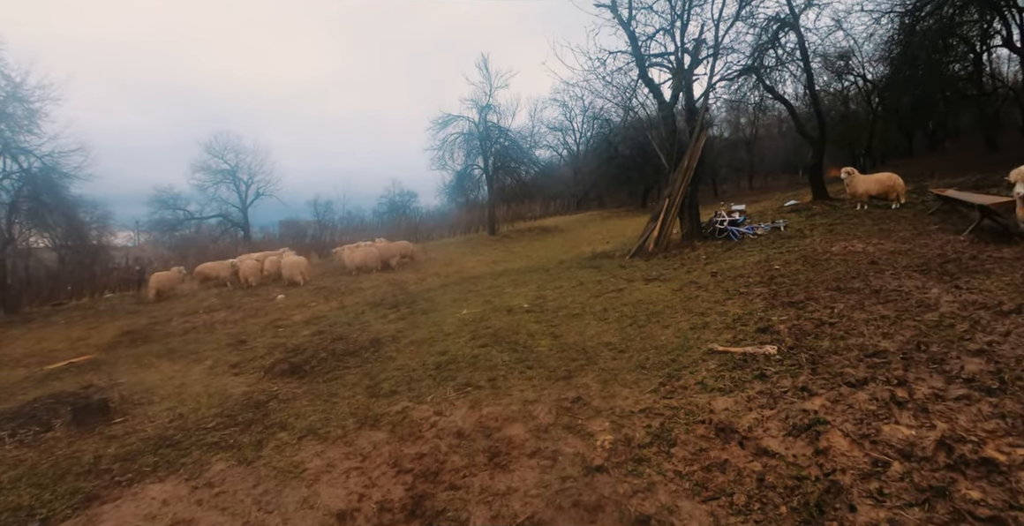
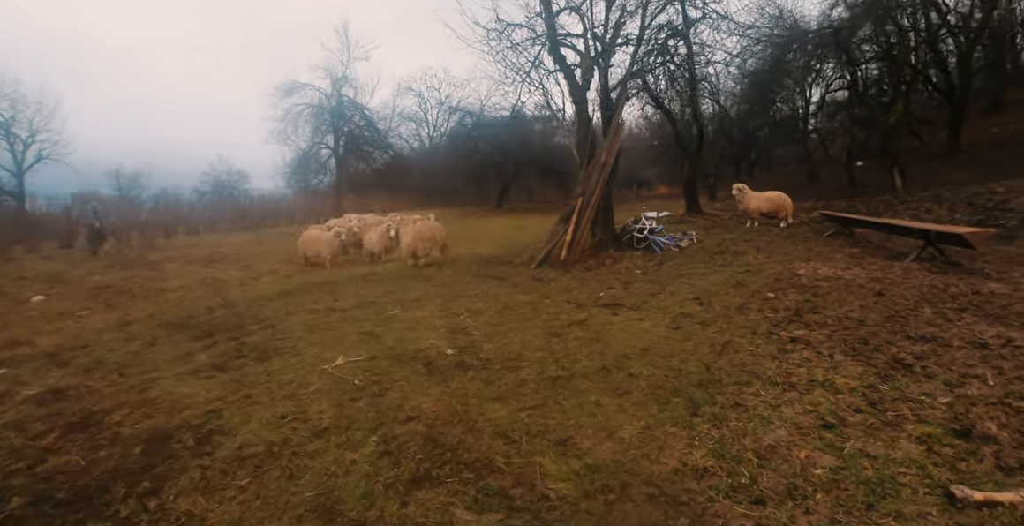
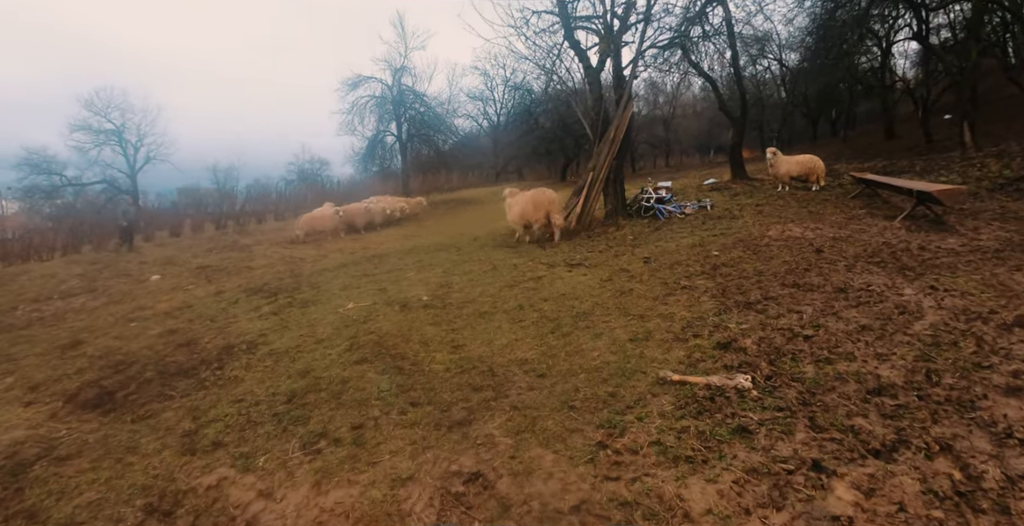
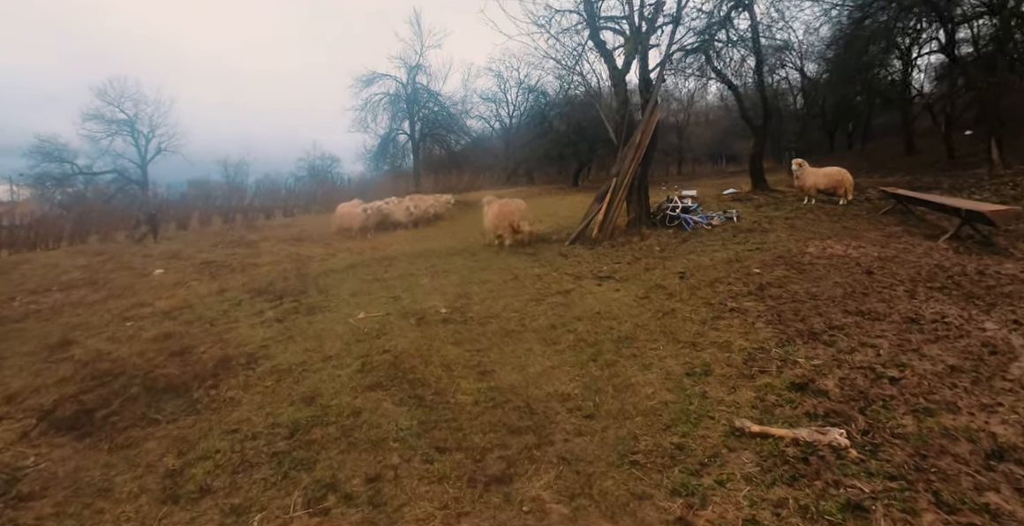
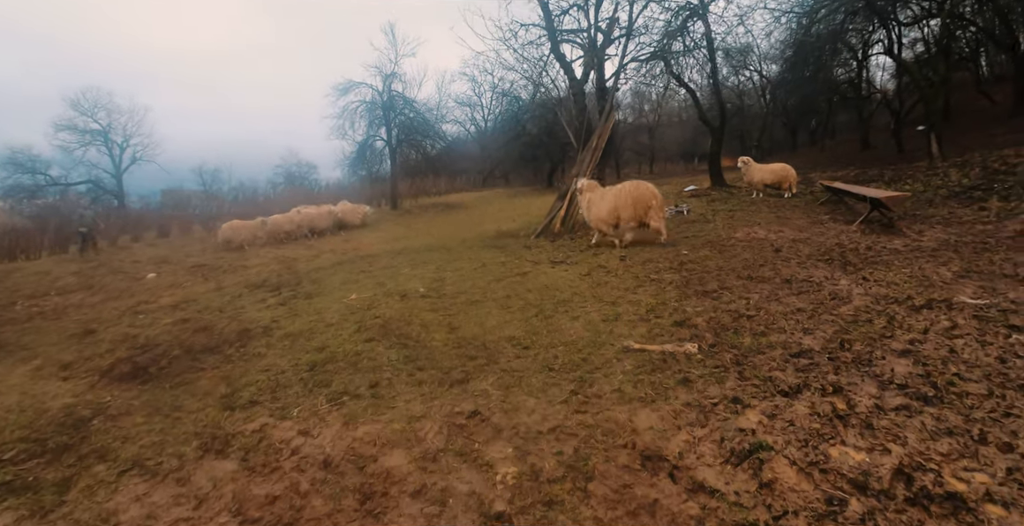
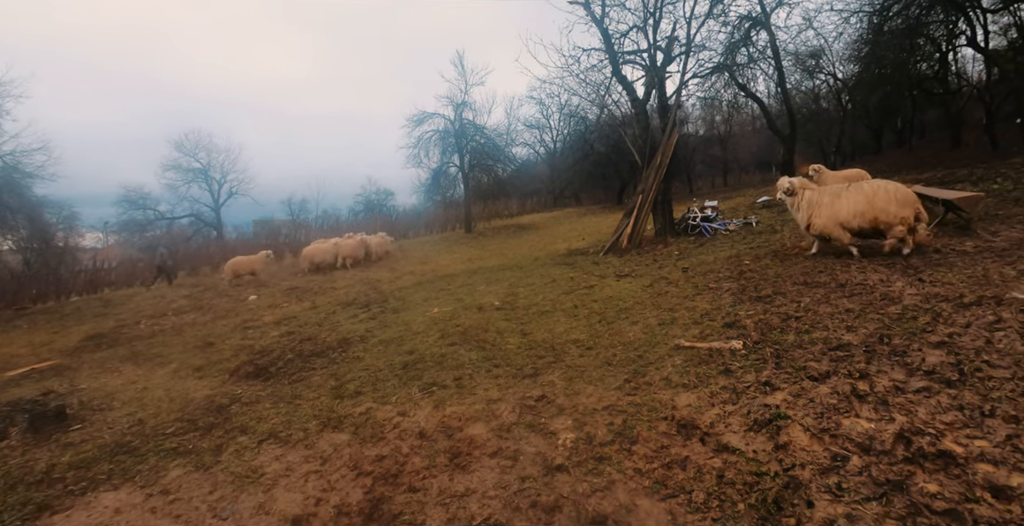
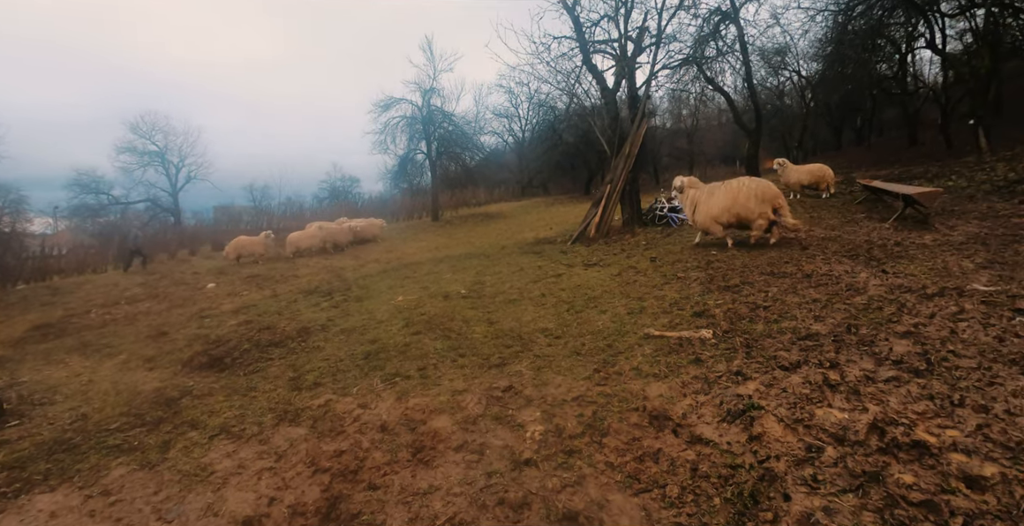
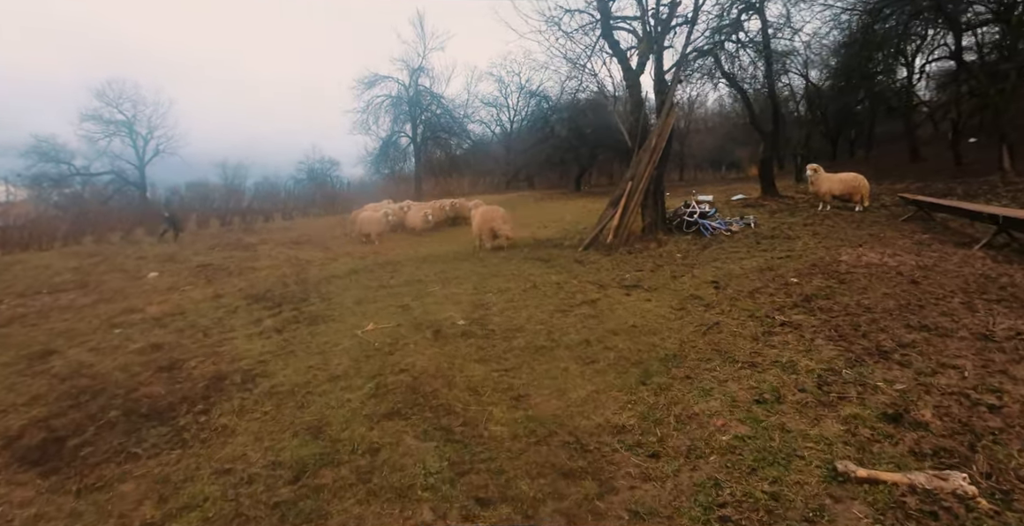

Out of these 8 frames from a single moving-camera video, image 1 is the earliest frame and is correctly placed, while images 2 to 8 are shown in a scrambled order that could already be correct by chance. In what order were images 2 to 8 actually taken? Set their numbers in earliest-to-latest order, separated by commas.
6, 7, 5, 3, 4, 8, 2
